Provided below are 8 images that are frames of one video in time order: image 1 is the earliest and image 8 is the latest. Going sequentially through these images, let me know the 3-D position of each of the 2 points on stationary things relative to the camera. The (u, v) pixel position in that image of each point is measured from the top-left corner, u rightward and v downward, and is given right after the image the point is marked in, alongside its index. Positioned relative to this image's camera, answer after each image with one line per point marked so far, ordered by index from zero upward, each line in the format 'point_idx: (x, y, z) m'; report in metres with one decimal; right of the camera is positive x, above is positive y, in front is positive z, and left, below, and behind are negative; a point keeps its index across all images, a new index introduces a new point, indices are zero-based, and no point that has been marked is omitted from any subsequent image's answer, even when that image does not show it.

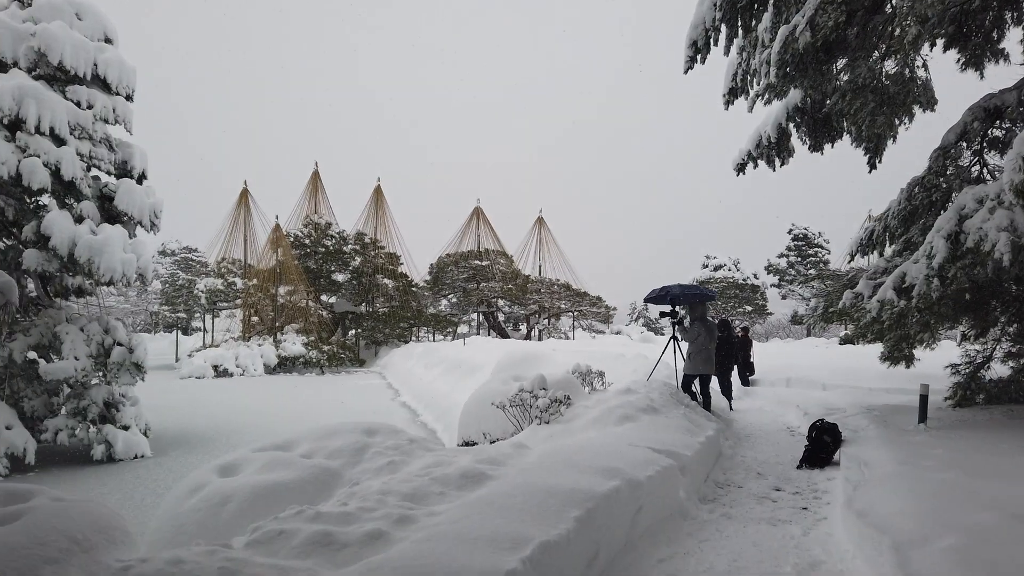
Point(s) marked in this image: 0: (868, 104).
0: (+4.3, +2.2, +6.4) m
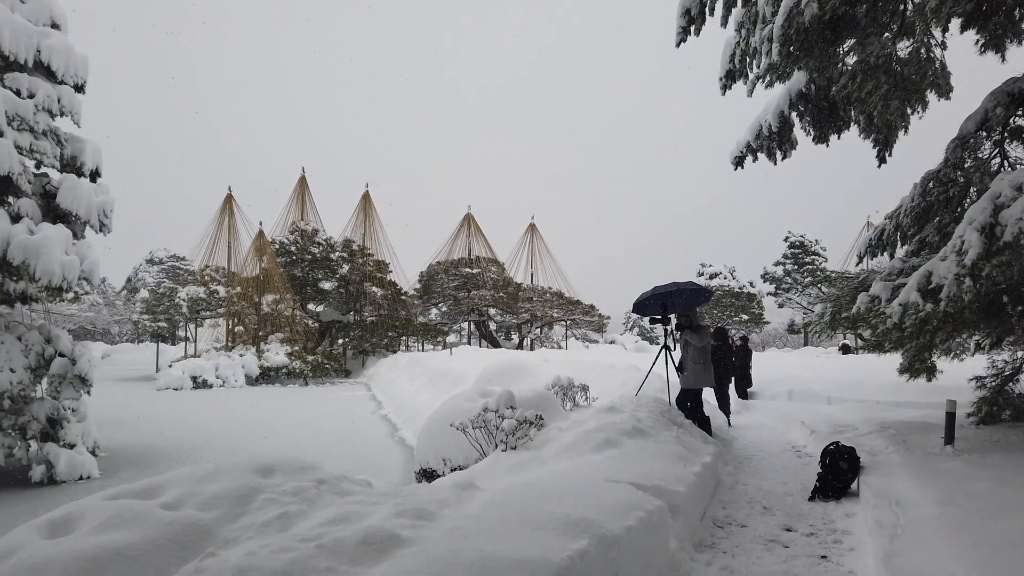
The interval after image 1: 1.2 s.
0: (+4.0, +2.2, +5.8) m
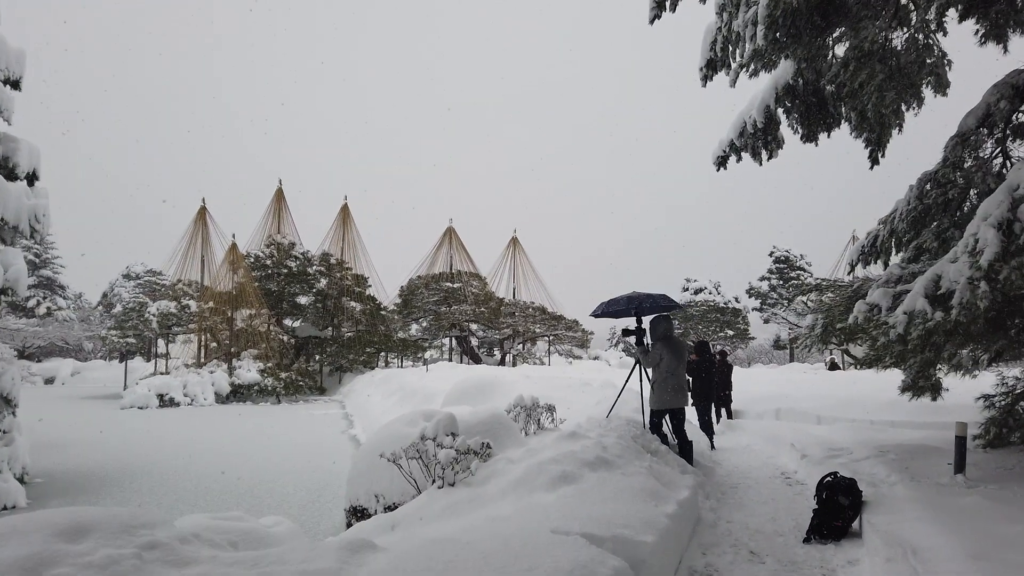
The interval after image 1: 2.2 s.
0: (+3.6, +2.1, +5.3) m
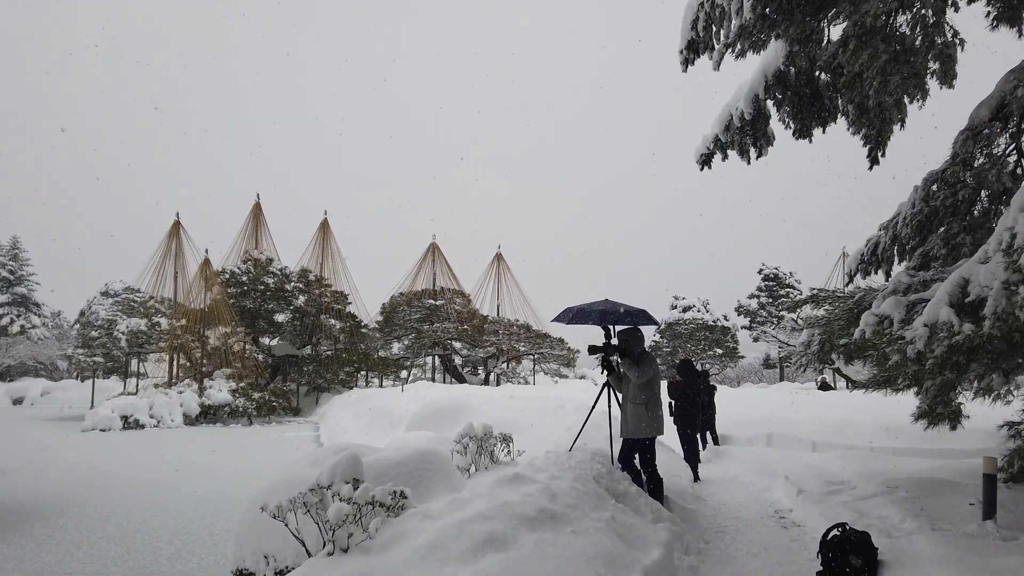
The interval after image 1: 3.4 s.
0: (+3.2, +2.0, +4.7) m
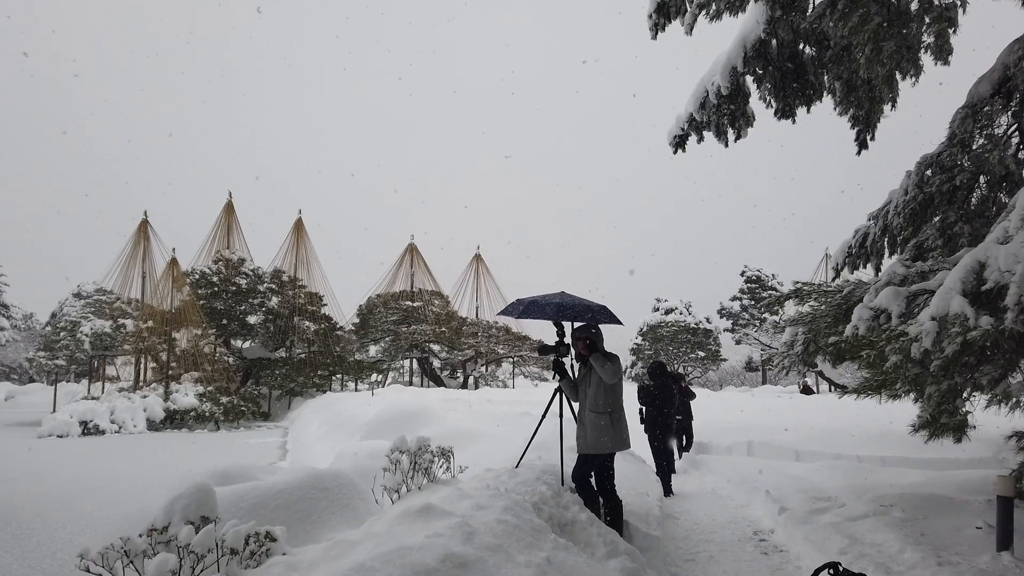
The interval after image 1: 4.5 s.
0: (+2.7, +2.1, +4.2) m
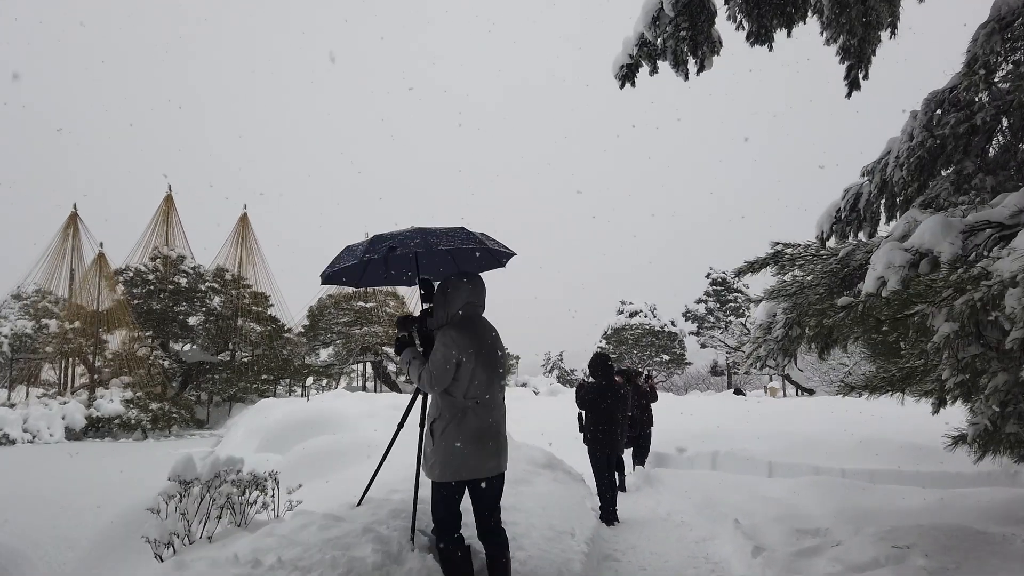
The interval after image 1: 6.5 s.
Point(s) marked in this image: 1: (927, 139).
0: (+2.1, +2.3, +3.1) m
1: (+3.0, +1.1, +3.8) m
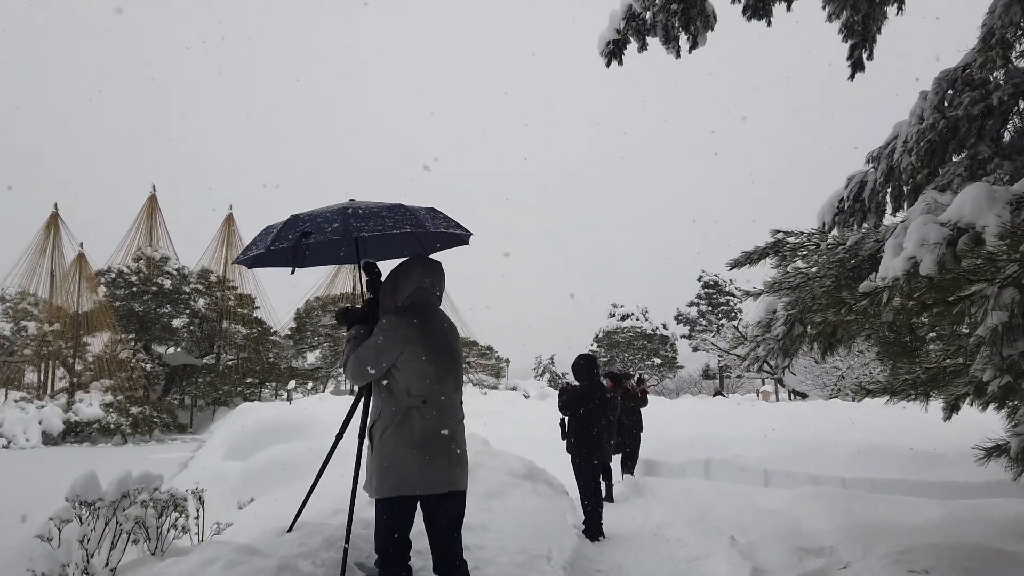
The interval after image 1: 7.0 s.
0: (+1.9, +2.3, +2.8) m
1: (+2.8, +1.1, +3.5) m
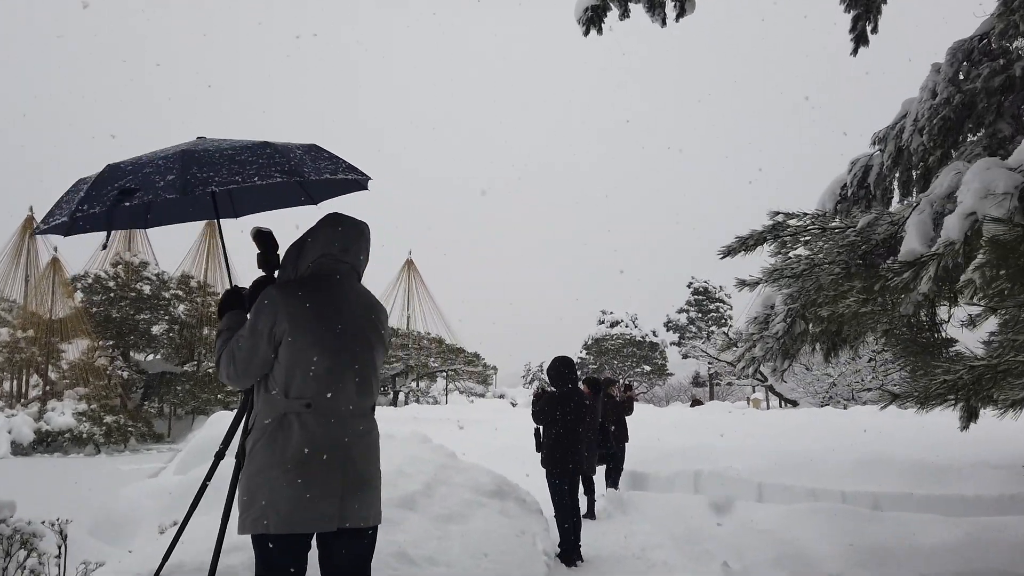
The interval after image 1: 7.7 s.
0: (+1.7, +2.4, +2.4) m
1: (+2.6, +1.2, +3.2) m
